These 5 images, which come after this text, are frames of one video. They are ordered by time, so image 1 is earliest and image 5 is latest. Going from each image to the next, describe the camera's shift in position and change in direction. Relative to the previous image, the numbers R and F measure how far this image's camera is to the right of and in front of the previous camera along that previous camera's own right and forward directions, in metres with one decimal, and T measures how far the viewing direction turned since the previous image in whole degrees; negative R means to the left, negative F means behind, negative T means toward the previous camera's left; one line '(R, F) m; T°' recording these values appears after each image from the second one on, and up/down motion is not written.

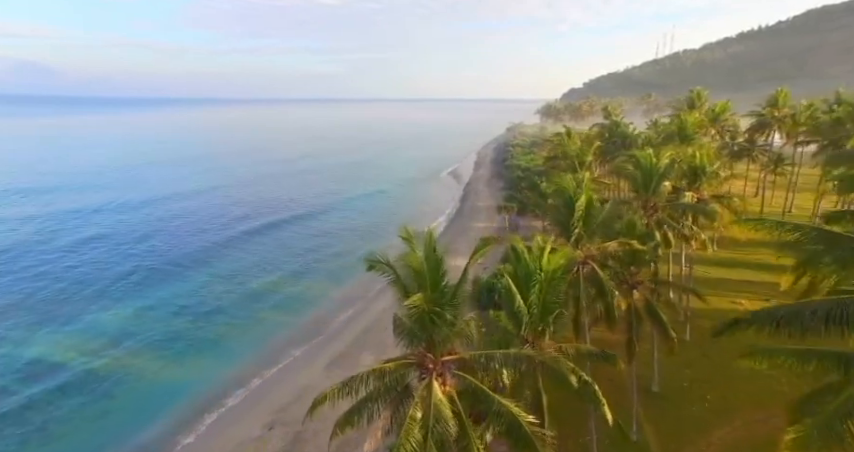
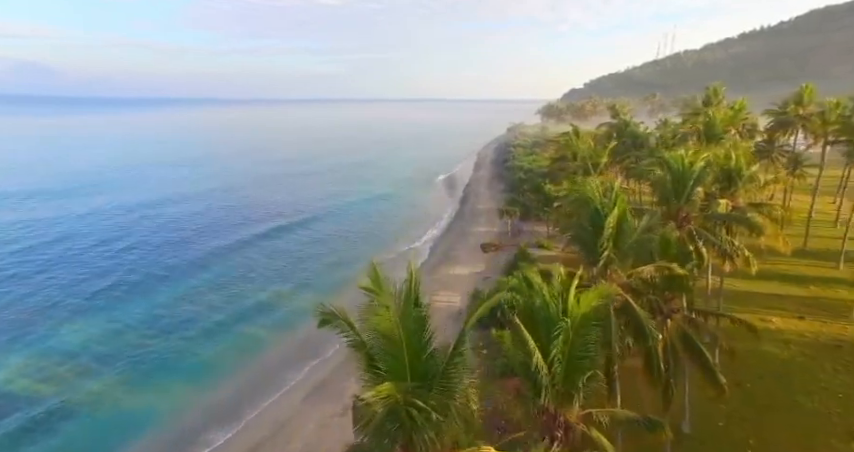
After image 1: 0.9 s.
(+0.3, +3.0) m; 0°
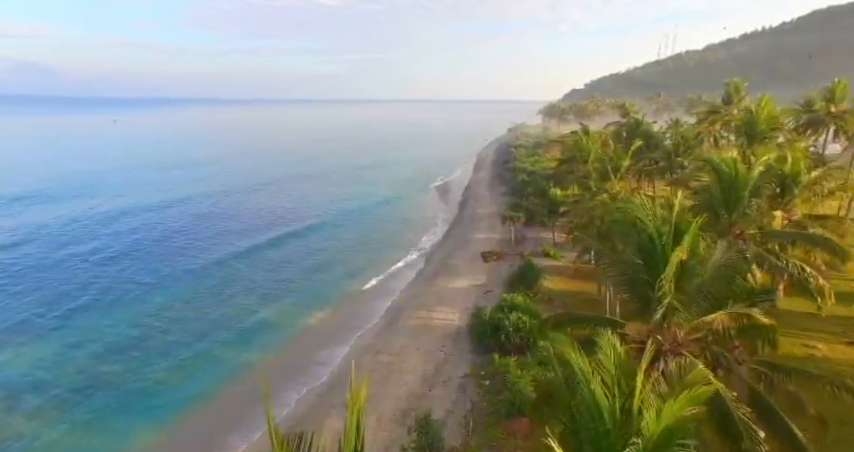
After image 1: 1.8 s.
(+0.3, +3.3) m; 0°
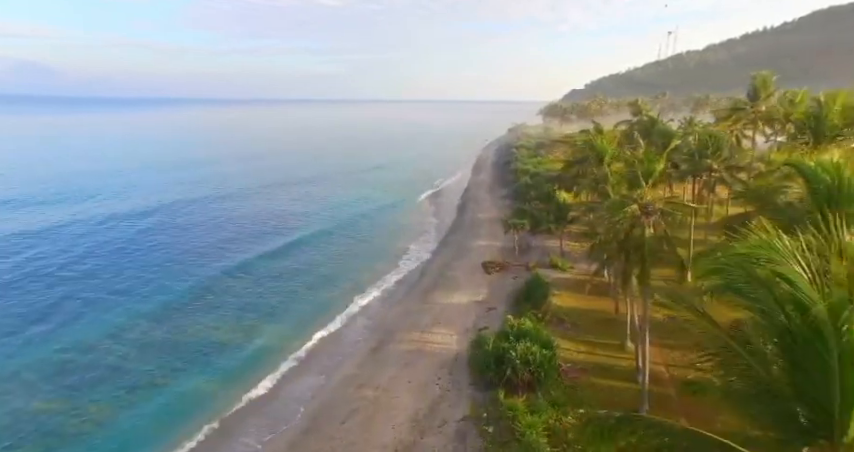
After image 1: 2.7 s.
(+0.3, +3.7) m; 0°
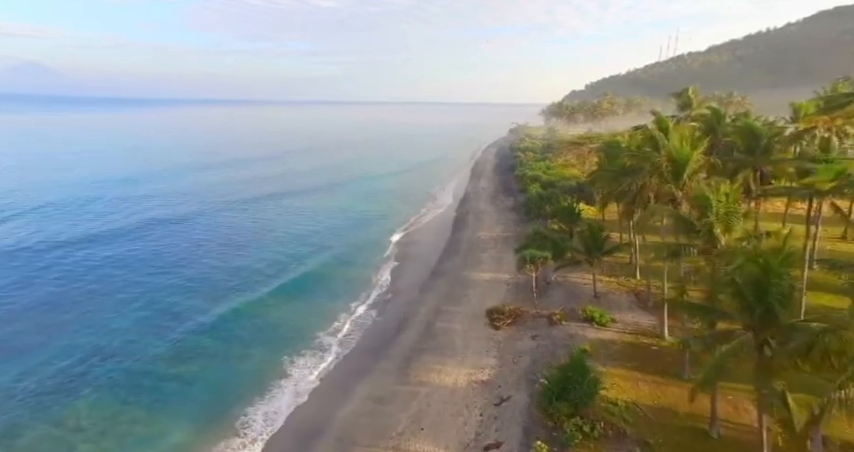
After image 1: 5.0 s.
(+0.9, +10.7) m; 0°
